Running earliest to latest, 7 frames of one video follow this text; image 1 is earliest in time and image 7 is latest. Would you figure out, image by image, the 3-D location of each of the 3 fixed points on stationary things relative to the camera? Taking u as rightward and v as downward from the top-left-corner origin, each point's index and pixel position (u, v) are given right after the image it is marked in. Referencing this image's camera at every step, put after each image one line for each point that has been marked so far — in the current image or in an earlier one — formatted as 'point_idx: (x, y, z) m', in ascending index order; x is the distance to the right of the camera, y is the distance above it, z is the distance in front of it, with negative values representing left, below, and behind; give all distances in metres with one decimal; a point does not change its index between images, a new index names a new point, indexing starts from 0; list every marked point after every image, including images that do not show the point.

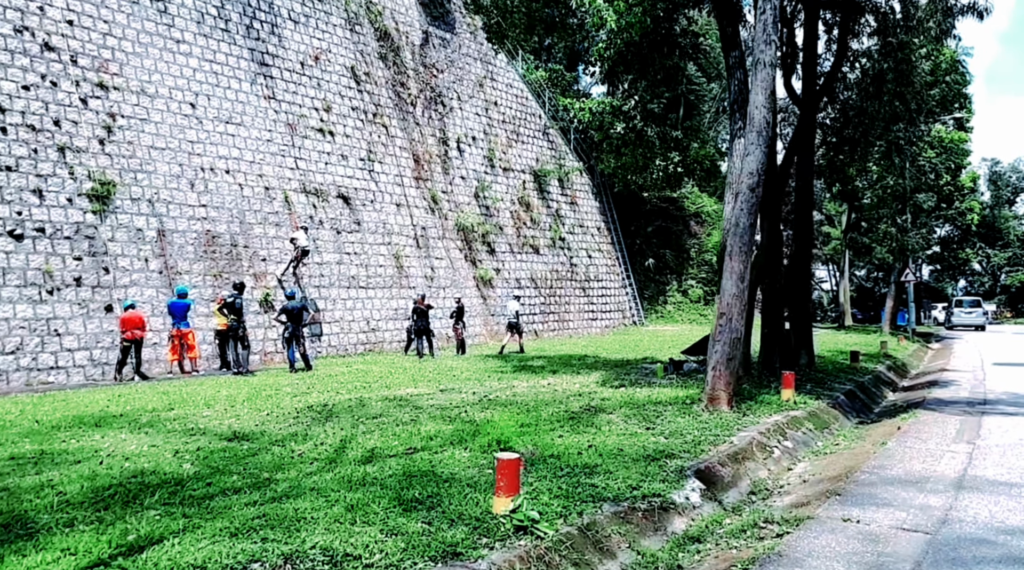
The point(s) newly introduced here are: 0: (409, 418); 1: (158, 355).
0: (-0.9, -1.2, +8.1) m
1: (-6.0, -1.2, +15.1) m
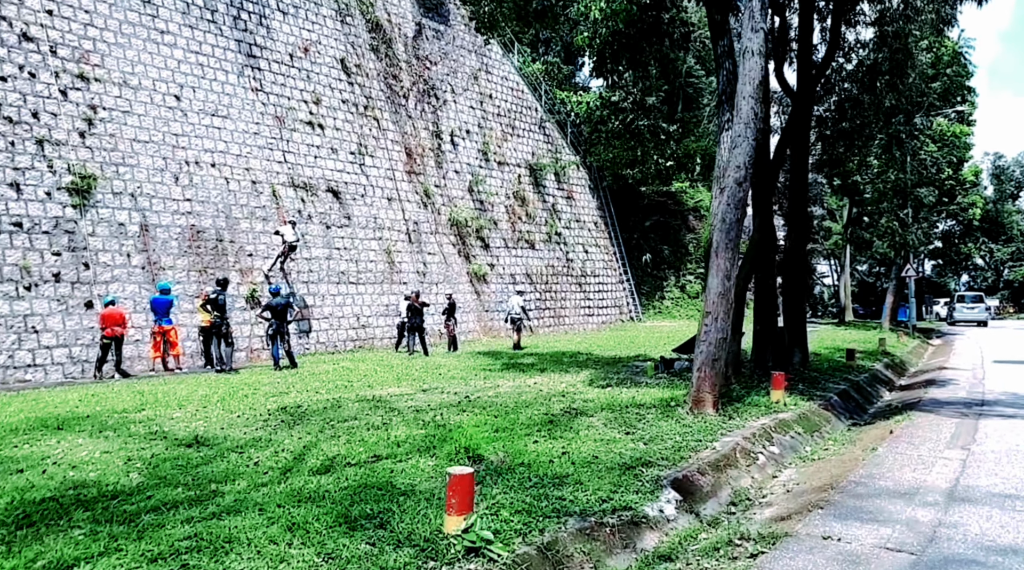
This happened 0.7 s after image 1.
0: (-1.1, -1.2, +7.8) m
1: (-6.2, -1.1, +14.9) m
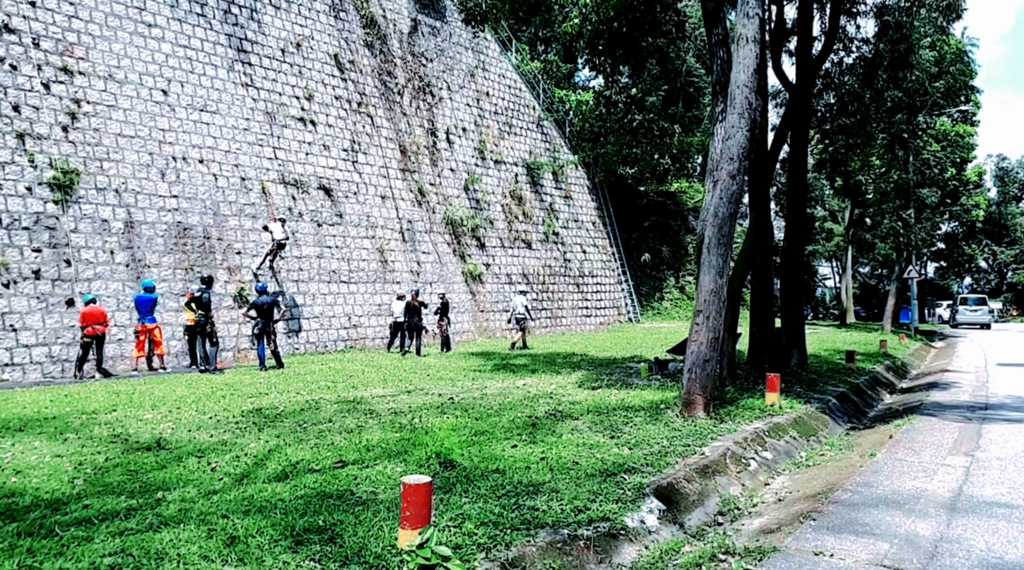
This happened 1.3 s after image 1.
0: (-1.3, -1.1, +7.4) m
1: (-6.3, -1.1, +14.5) m
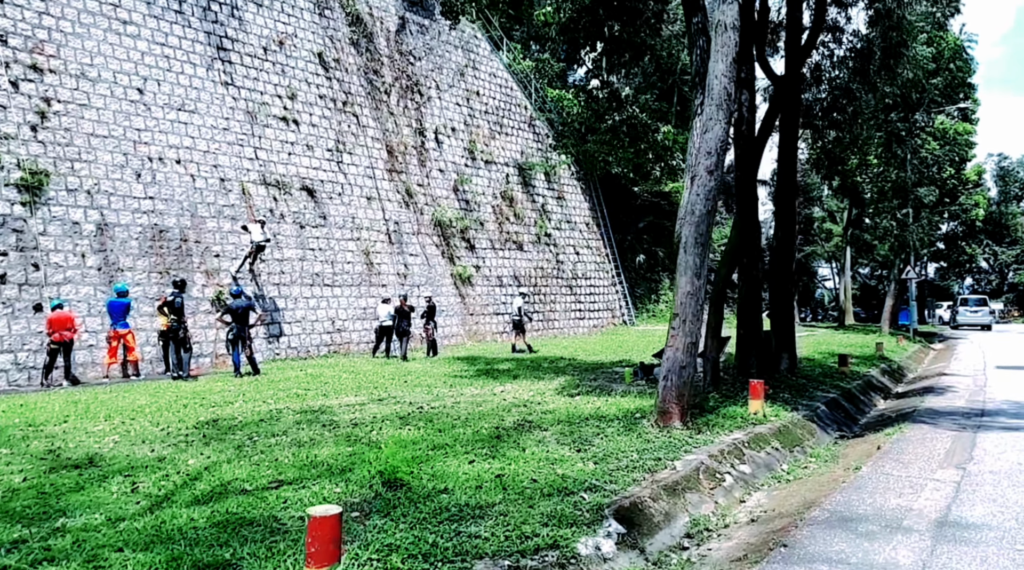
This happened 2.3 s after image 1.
0: (-1.6, -1.2, +7.0) m
1: (-6.6, -1.1, +14.1) m
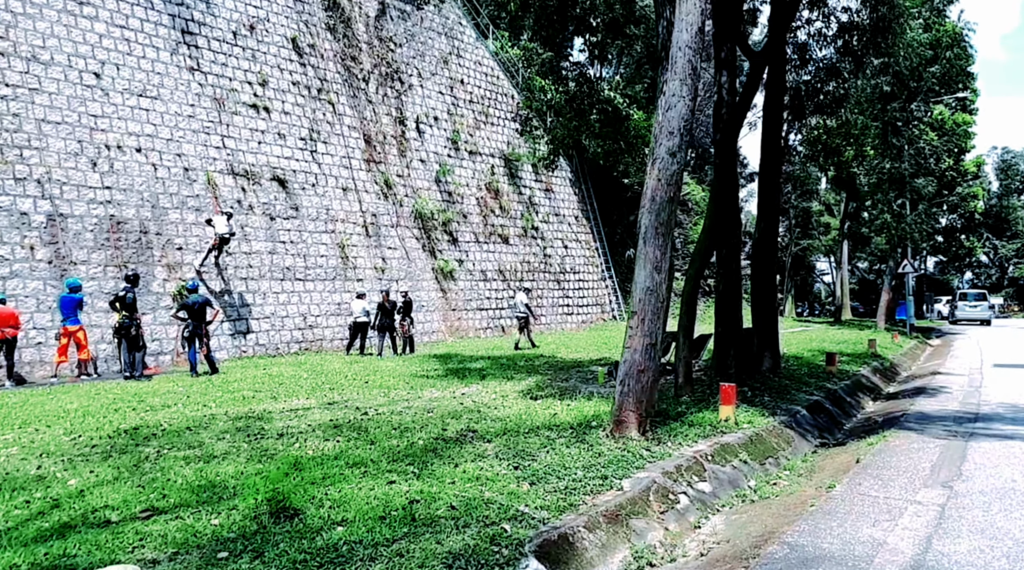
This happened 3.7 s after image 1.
0: (-2.0, -1.1, +6.3) m
1: (-7.0, -1.1, +13.4) m
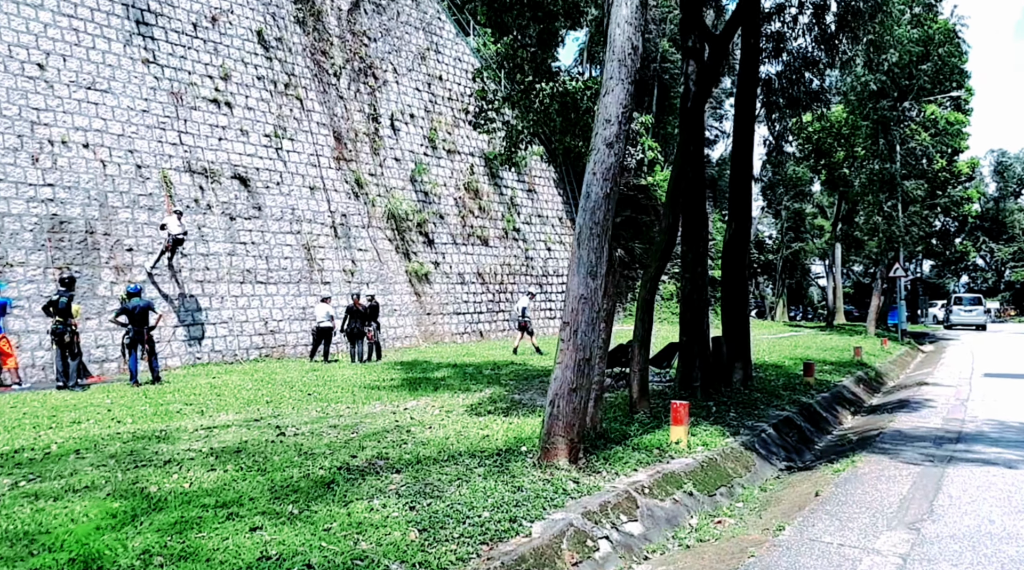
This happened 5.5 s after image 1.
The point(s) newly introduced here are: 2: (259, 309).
0: (-2.6, -1.2, +5.5) m
1: (-7.5, -1.1, +12.6) m
2: (-4.8, -0.4, +17.3) m
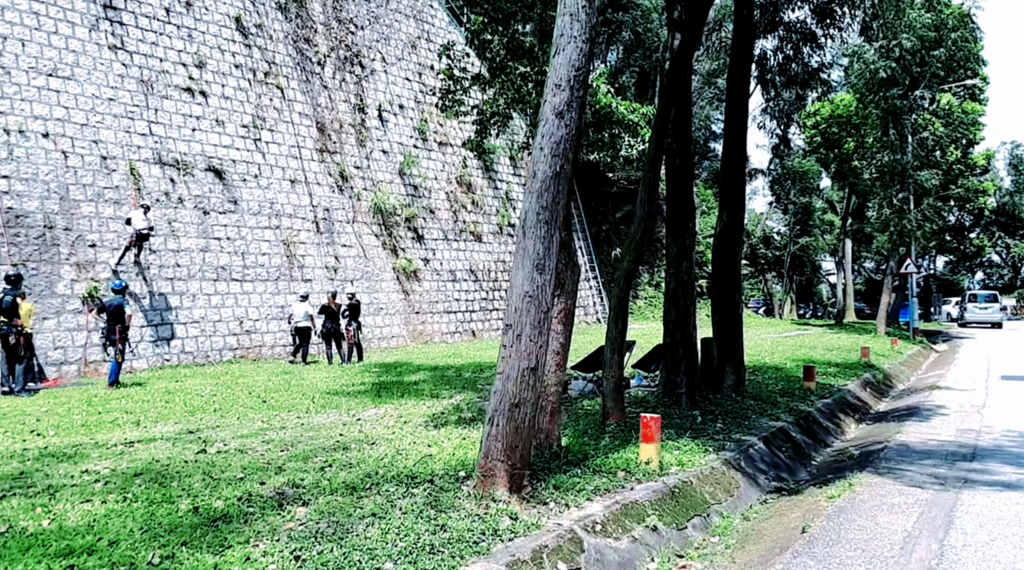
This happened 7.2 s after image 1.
0: (-2.9, -1.2, +4.6) m
1: (-7.8, -1.1, +11.8) m
2: (-5.1, -0.4, +16.4) m
